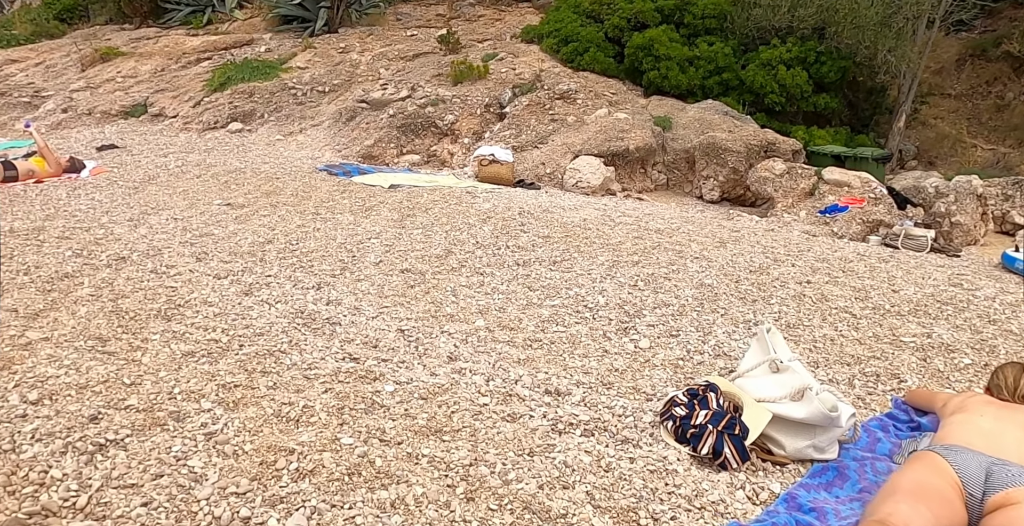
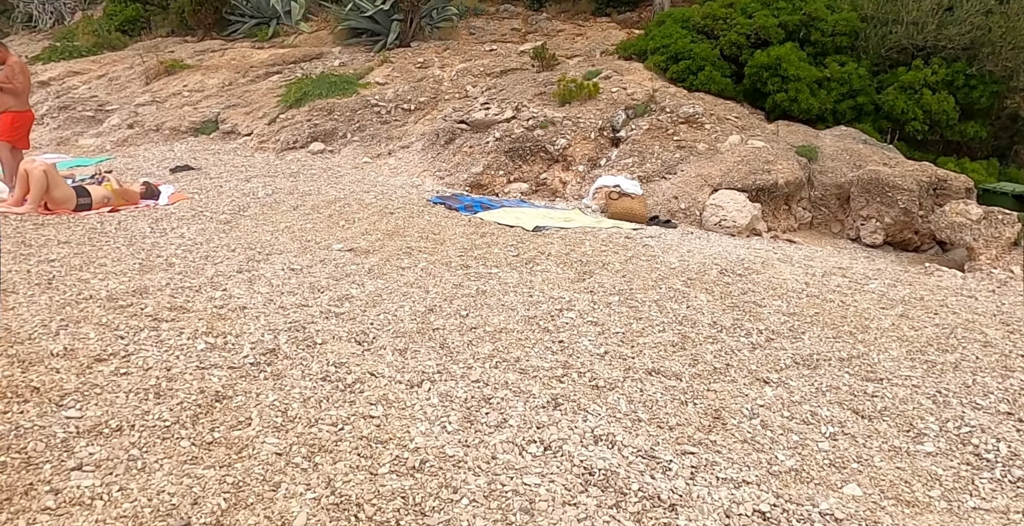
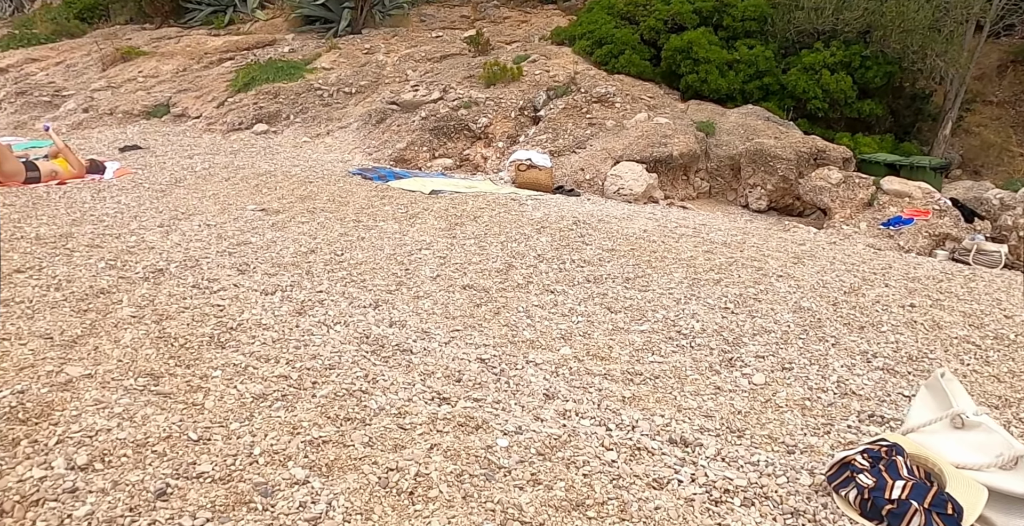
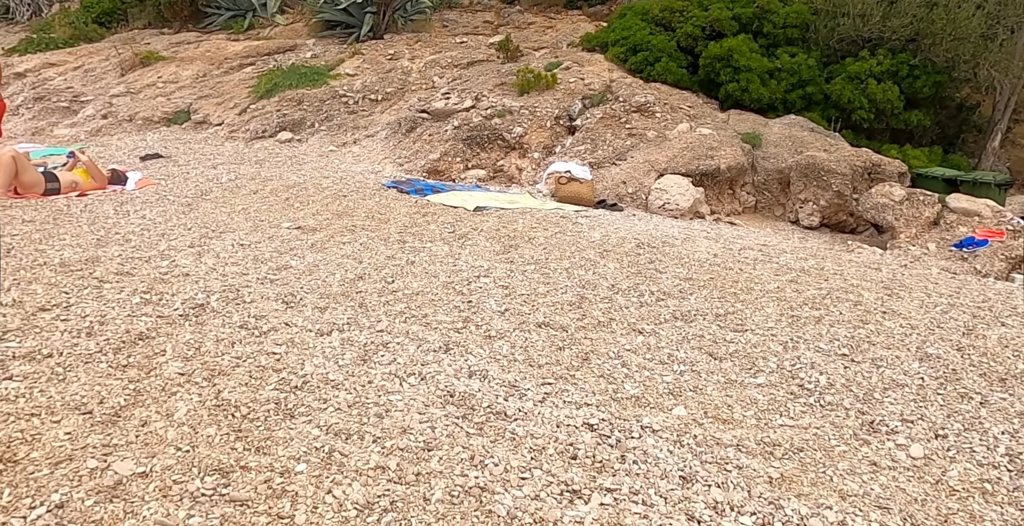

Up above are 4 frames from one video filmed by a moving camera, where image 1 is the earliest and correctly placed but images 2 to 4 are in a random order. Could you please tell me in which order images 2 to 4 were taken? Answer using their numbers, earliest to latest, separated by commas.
3, 4, 2
